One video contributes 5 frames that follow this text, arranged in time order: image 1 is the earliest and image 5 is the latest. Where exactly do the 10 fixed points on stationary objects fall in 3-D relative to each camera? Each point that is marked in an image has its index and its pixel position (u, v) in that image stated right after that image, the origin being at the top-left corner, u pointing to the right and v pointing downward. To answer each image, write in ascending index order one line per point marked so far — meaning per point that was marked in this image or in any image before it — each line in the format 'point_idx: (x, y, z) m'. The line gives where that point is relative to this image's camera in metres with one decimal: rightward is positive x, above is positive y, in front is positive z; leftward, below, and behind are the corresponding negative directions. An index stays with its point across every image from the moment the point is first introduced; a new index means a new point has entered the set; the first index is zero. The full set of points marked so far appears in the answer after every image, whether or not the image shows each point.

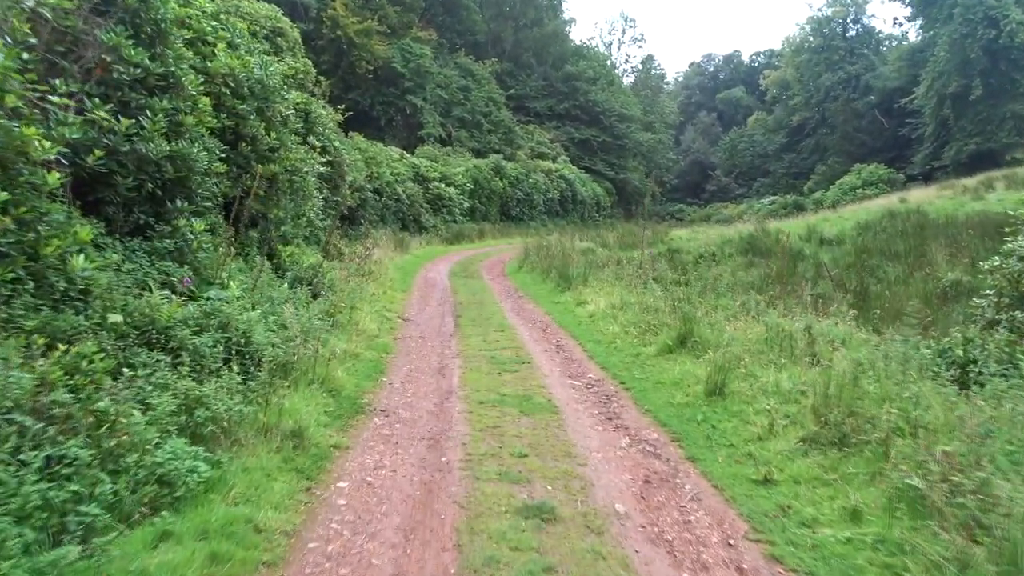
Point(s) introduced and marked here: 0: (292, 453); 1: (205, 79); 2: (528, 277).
0: (-1.3, -1.0, +4.6) m
1: (-3.6, +2.5, +9.3) m
2: (+0.4, +0.2, +18.1) m
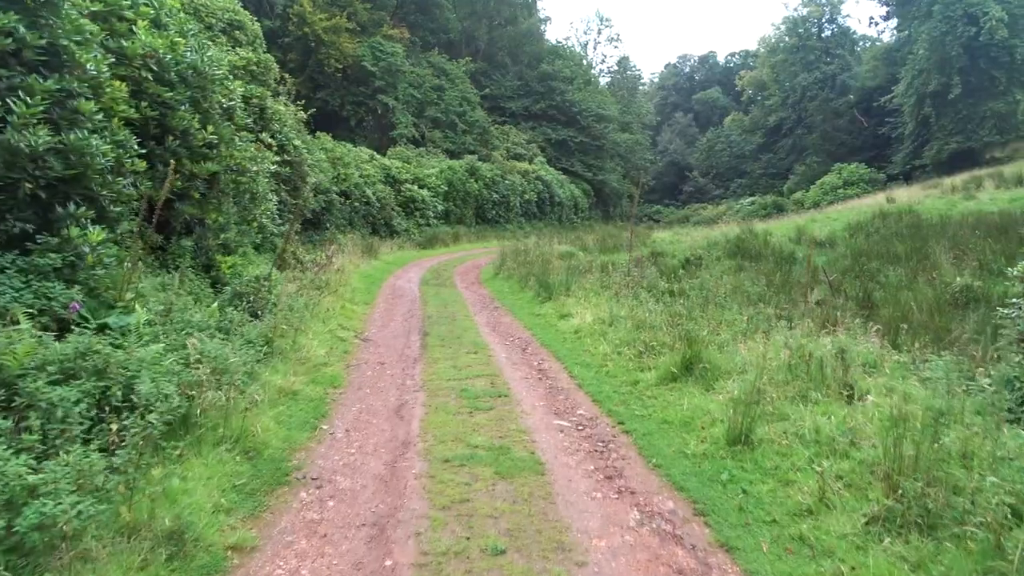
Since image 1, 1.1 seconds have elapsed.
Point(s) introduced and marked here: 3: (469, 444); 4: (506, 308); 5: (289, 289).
0: (-1.4, -1.1, +3.2) m
1: (-3.9, +2.3, +7.9) m
2: (-0.2, +0.1, +16.7) m
3: (-0.3, -1.0, +5.2) m
4: (-0.1, -0.3, +13.5) m
5: (-2.9, 0.0, +10.3) m
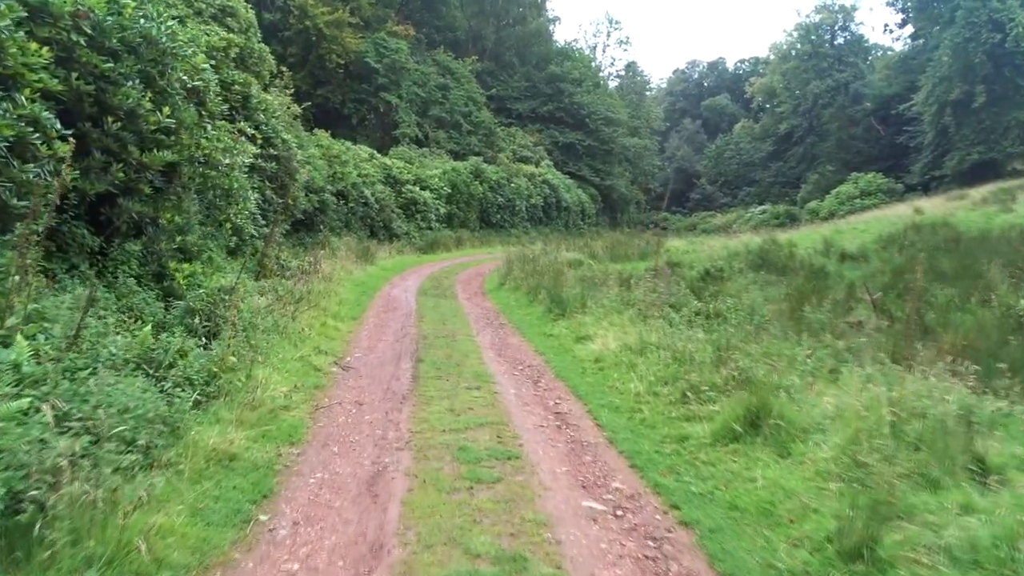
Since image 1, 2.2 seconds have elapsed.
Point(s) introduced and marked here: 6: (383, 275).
0: (-1.3, -1.3, +1.6) m
1: (-3.8, +2.1, +6.3) m
2: (0.0, -0.2, +15.1) m
3: (-0.2, -1.2, +3.6) m
4: (0.0, -0.6, +11.8) m
5: (-2.8, -0.2, +8.7) m
6: (-3.0, +0.3, +18.7) m
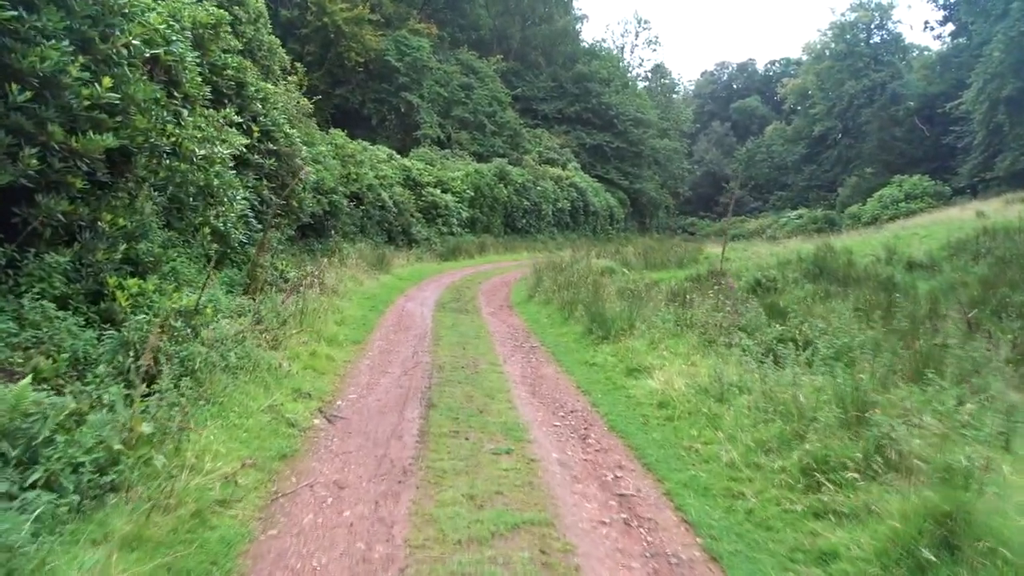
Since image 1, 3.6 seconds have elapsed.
0: (-1.2, -1.4, -0.3) m
1: (-3.5, +2.0, +4.5) m
2: (+0.5, -0.4, +13.2) m
3: (0.0, -1.4, +1.7) m
4: (+0.4, -0.8, +9.9) m
5: (-2.4, -0.4, +6.8) m
6: (-2.4, +0.1, +16.8) m
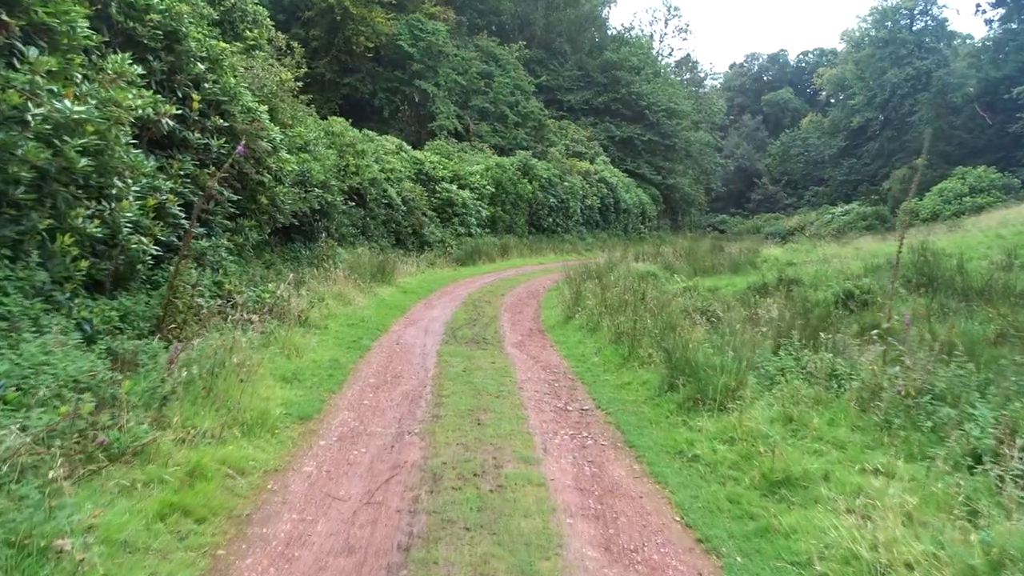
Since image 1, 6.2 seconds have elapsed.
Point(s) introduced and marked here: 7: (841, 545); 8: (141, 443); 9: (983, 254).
0: (-1.1, -1.7, -3.8) m
1: (-3.3, +1.6, +1.0) m
2: (+0.9, -0.7, +9.6) m
3: (+0.1, -1.7, -1.9) m
4: (+0.8, -1.1, +6.3) m
5: (-2.2, -0.7, +3.3) m
6: (-1.9, -0.2, +13.3) m
7: (+1.5, -1.2, +3.7) m
8: (-2.0, -0.8, +4.2) m
9: (+10.5, +0.8, +17.6) m
